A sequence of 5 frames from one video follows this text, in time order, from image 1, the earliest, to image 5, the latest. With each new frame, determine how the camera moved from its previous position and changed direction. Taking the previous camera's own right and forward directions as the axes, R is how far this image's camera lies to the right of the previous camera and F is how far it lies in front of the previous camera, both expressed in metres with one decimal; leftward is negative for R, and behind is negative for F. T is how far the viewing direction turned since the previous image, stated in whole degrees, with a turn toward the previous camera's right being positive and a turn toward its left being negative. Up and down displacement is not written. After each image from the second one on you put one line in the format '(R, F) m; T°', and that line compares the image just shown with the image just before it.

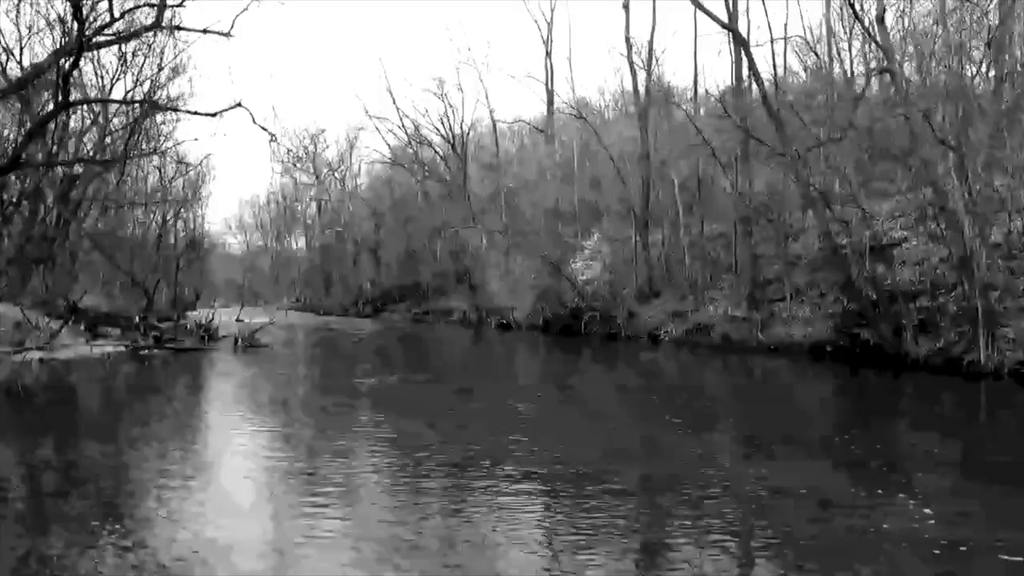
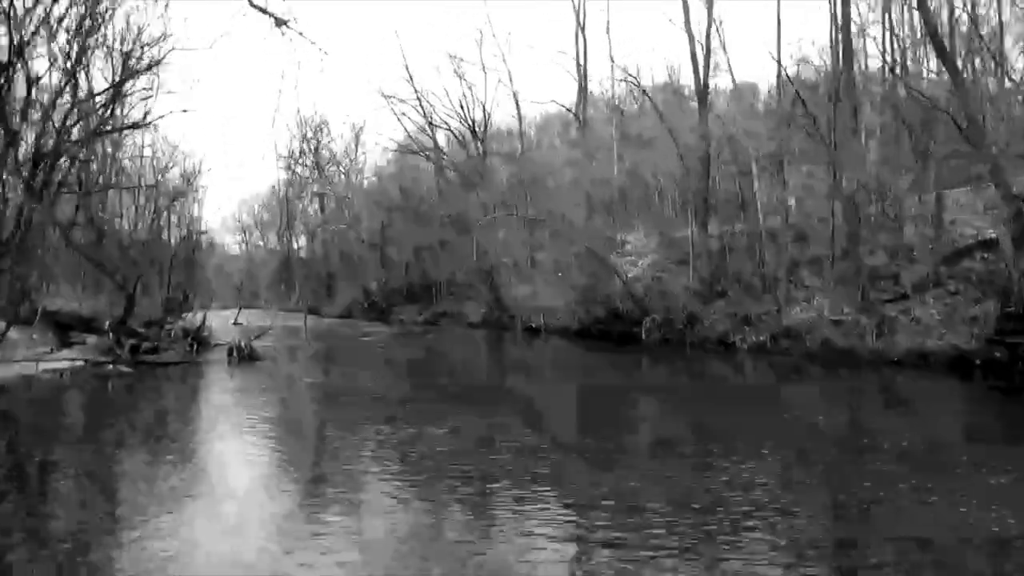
(-1.4, +4.7) m; 0°
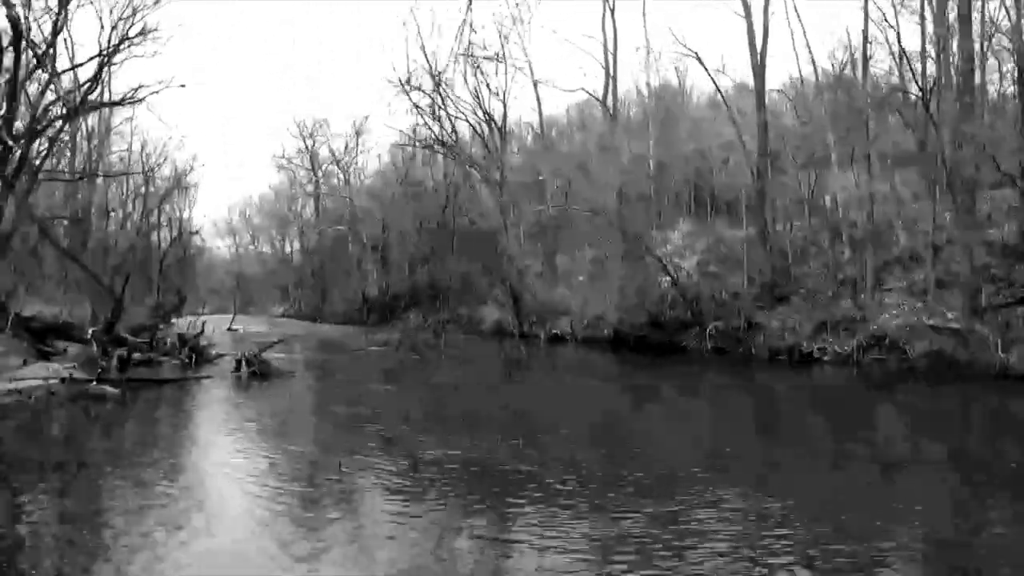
(-1.5, +3.3) m; +1°
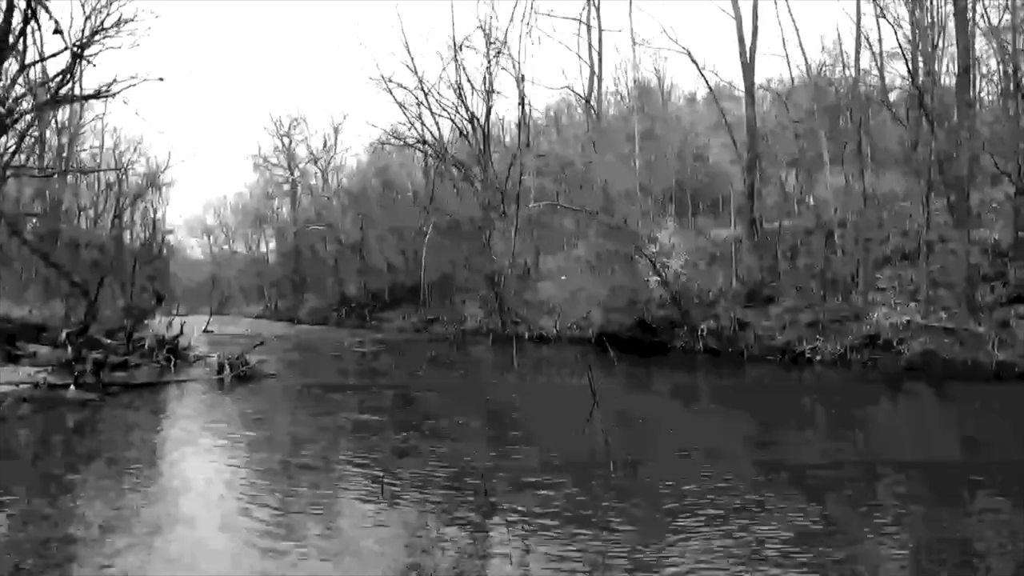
(-0.3, +0.5) m; +2°
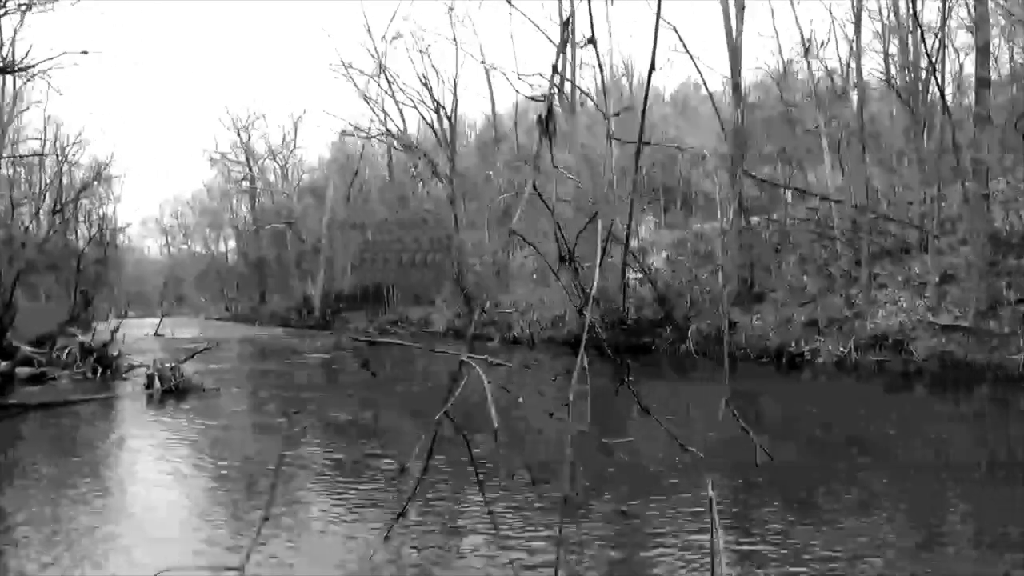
(-0.2, +2.0) m; +2°
